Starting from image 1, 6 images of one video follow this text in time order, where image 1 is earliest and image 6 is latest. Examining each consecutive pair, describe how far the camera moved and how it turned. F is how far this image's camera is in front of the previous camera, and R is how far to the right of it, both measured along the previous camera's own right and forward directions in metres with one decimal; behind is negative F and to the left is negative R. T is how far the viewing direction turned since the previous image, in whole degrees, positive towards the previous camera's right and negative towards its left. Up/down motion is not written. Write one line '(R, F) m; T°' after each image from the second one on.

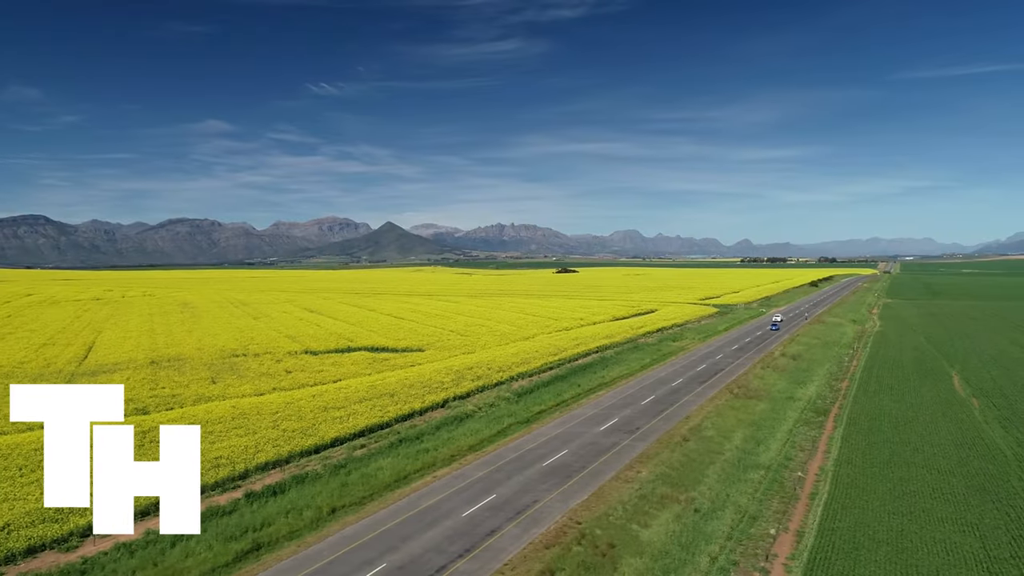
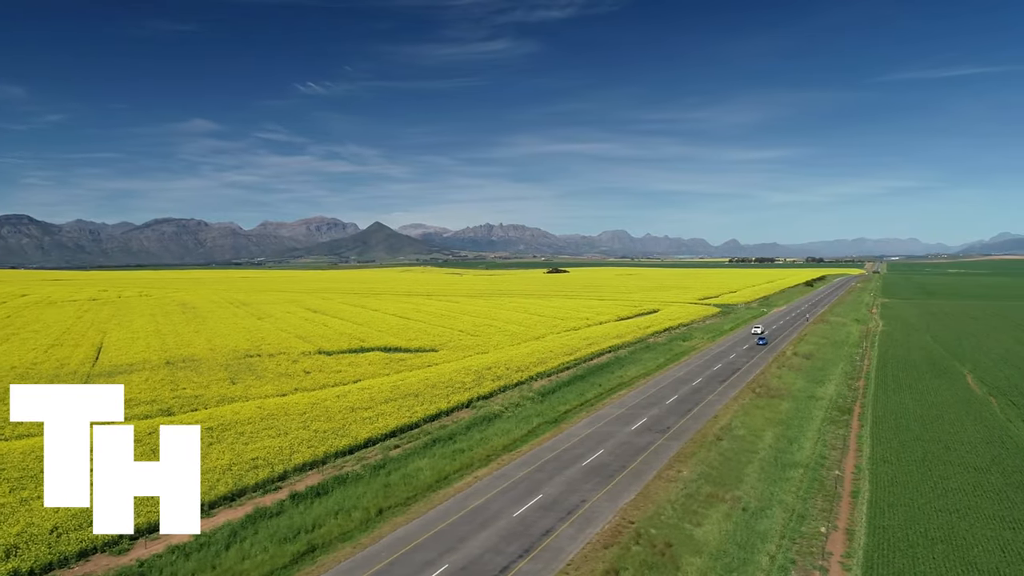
(-2.0, +0.1) m; +1°
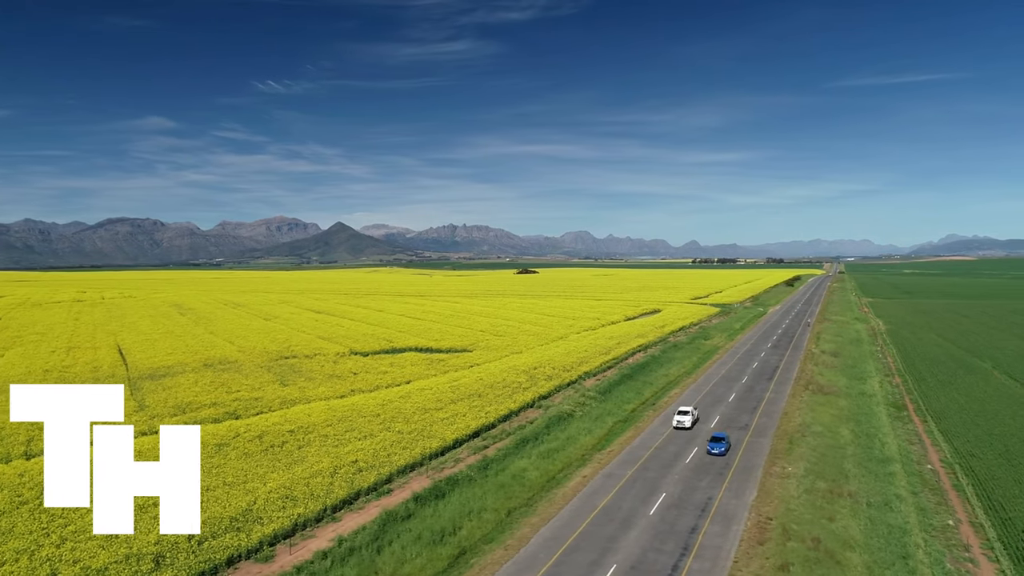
(-5.6, +0.3) m; +2°
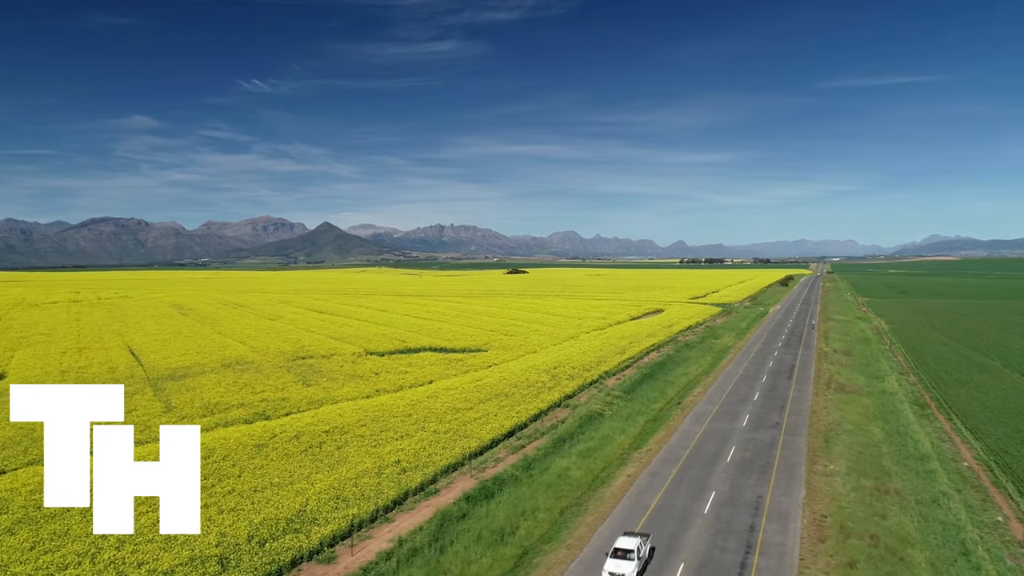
(-2.2, +0.1) m; +1°
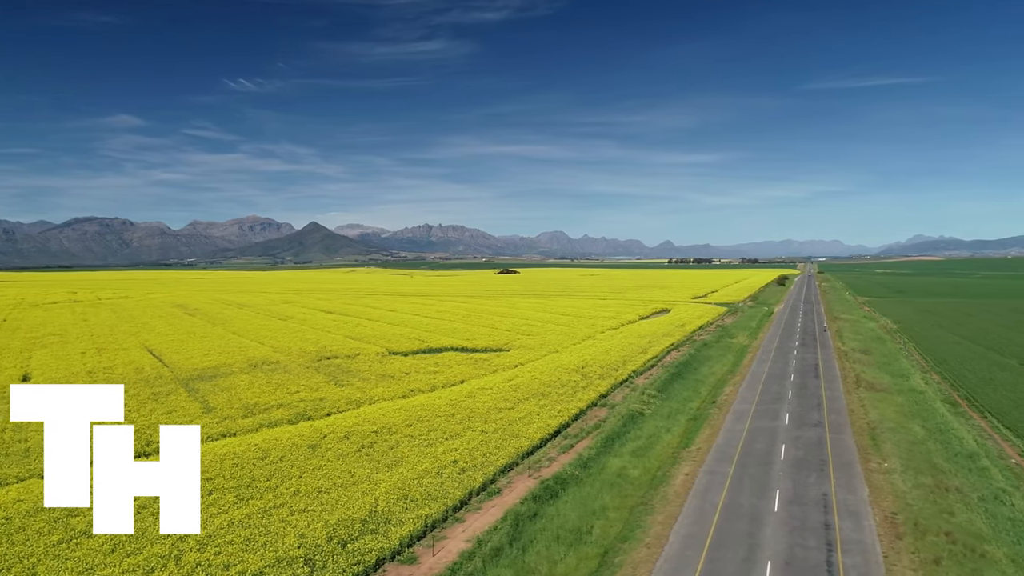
(-2.7, 0.0) m; +1°
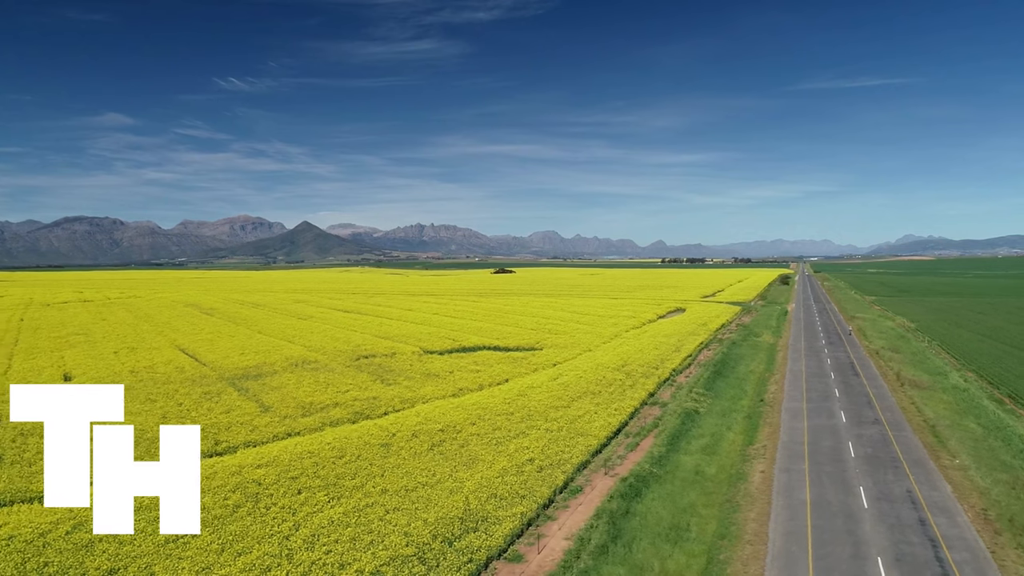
(-3.3, 0.0) m; 0°
